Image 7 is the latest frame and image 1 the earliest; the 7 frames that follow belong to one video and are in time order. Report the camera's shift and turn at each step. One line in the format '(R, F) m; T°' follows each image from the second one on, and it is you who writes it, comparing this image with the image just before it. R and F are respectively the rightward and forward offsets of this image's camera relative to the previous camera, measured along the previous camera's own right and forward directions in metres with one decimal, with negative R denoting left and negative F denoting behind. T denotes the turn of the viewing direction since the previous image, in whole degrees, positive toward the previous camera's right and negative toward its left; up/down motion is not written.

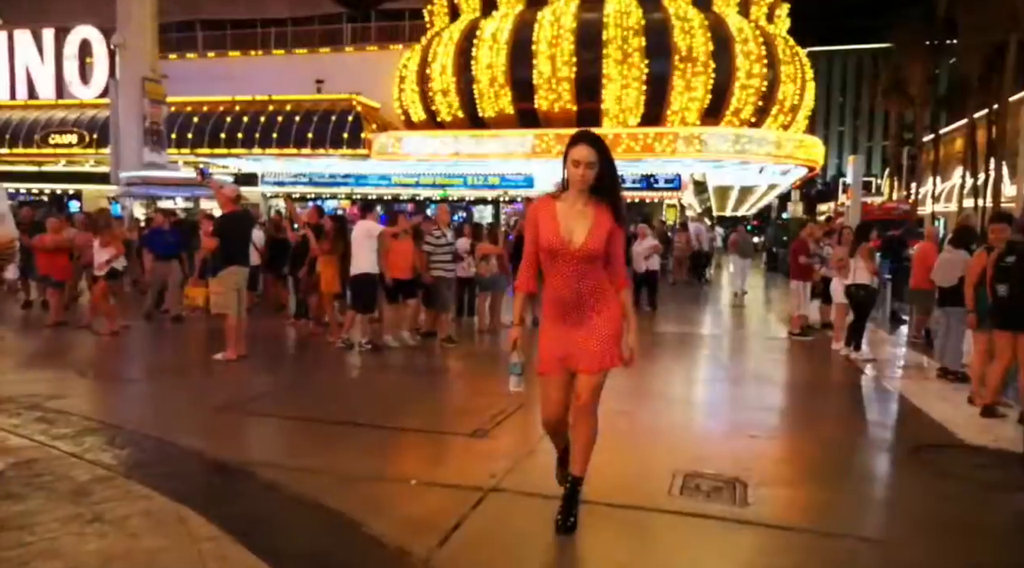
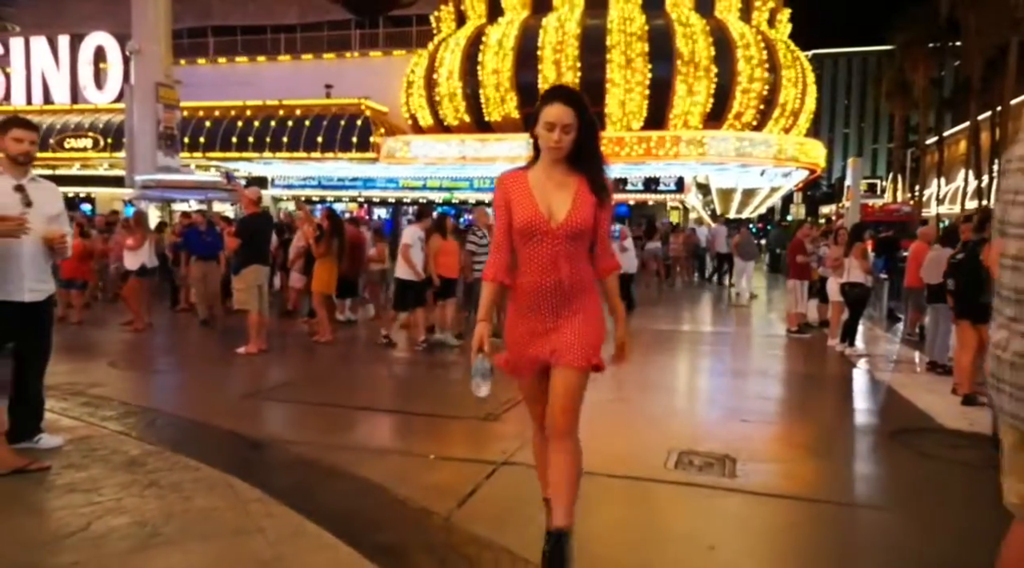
(0.0, -0.4) m; 0°
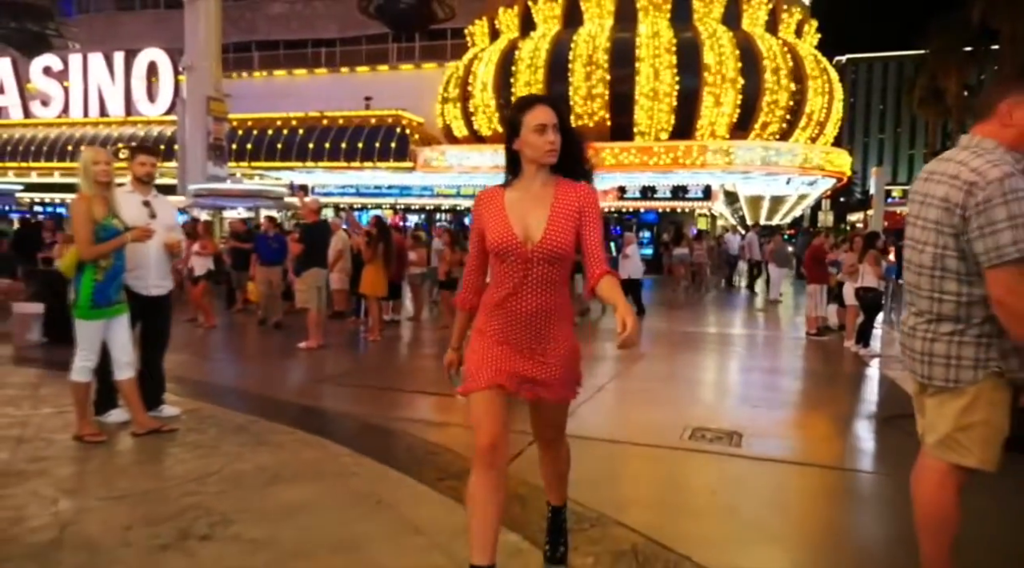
(-0.1, -0.9) m; -2°
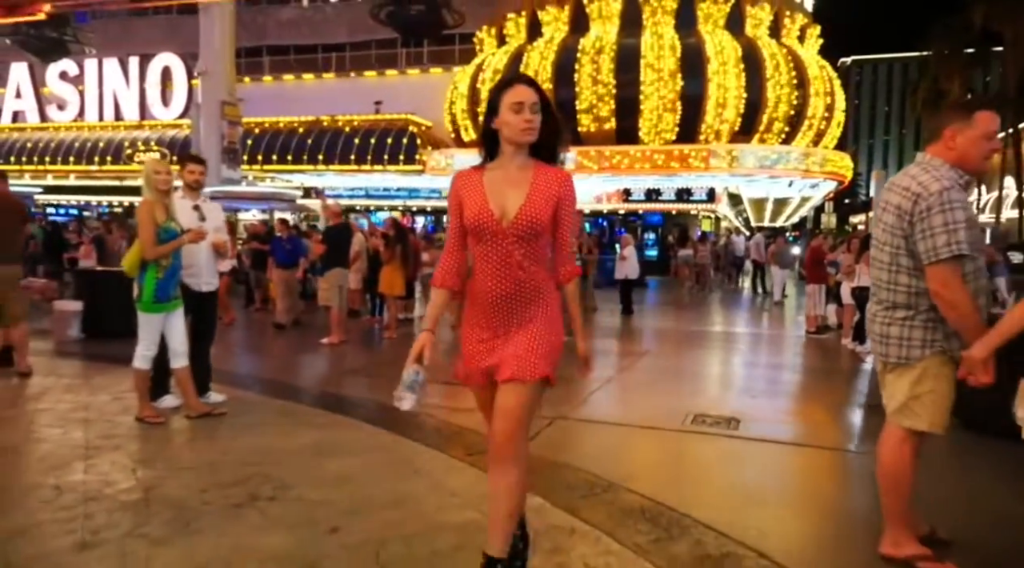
(-0.1, -0.5) m; 0°
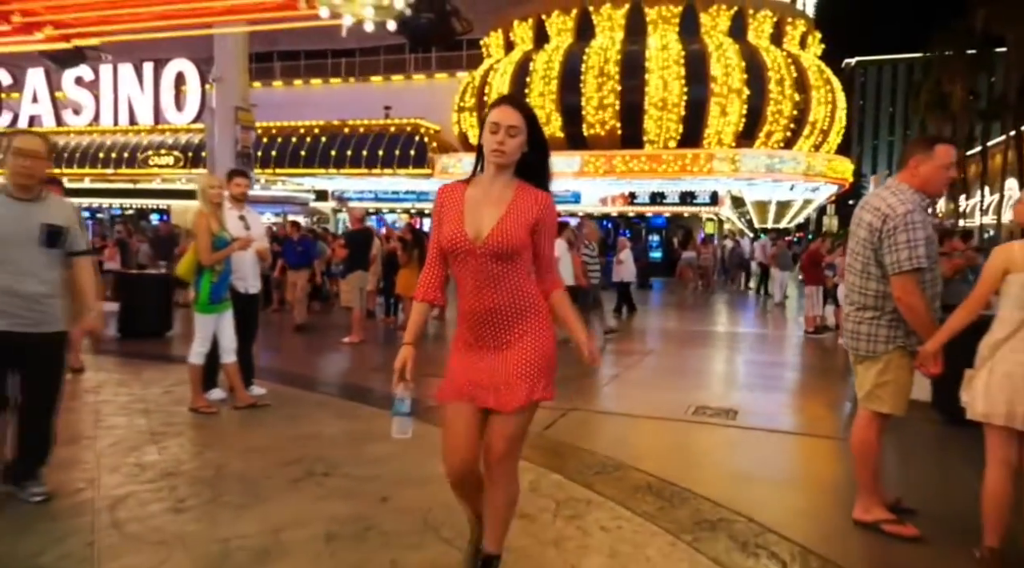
(-0.1, -0.6) m; 0°
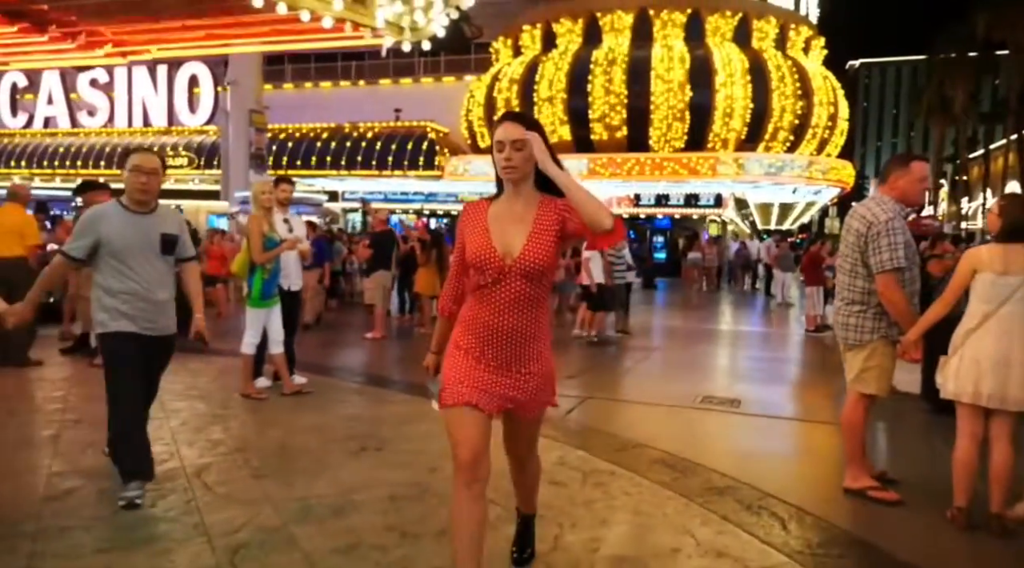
(-0.2, -0.6) m; 0°
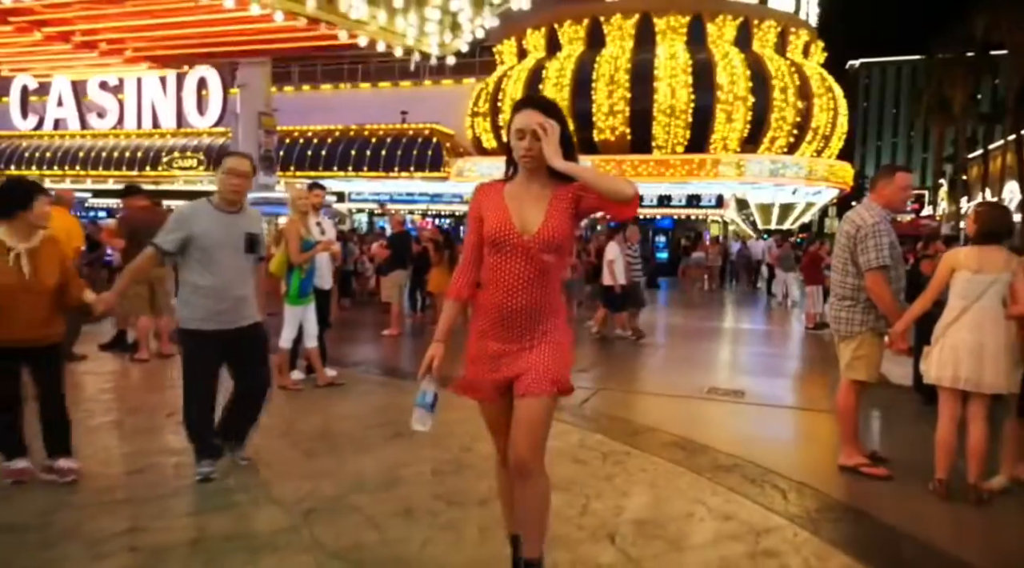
(-0.2, -0.5) m; 0°
